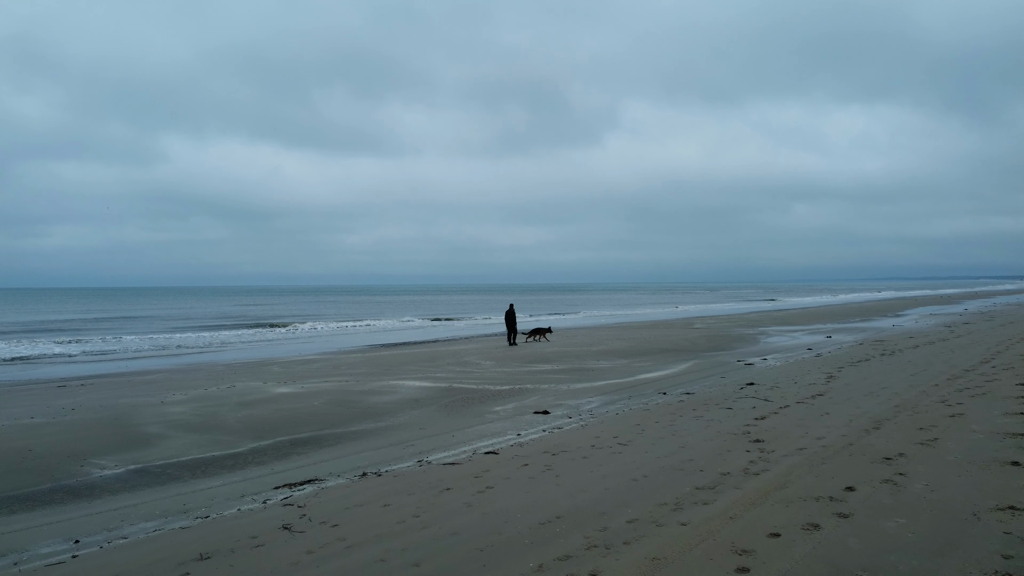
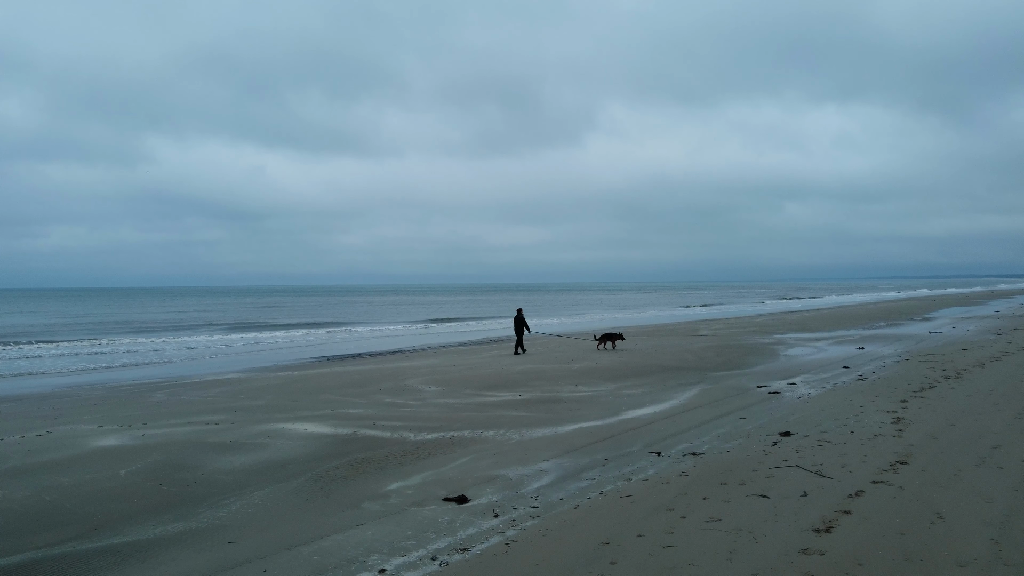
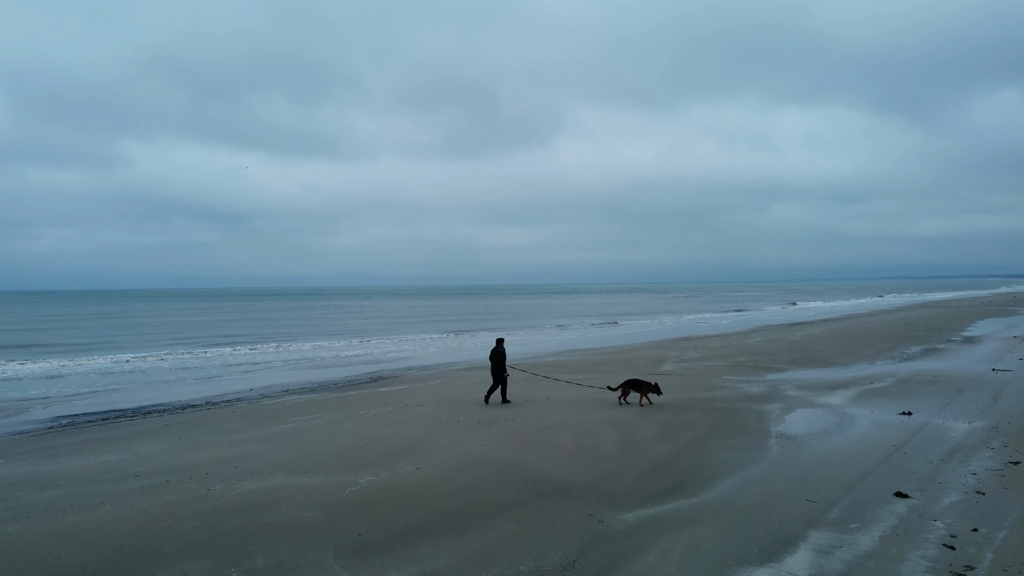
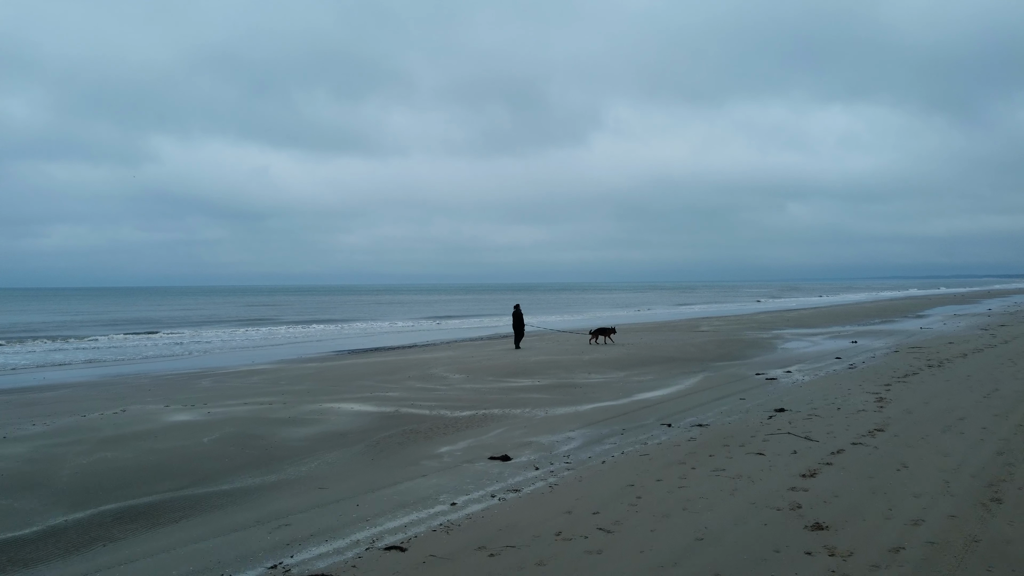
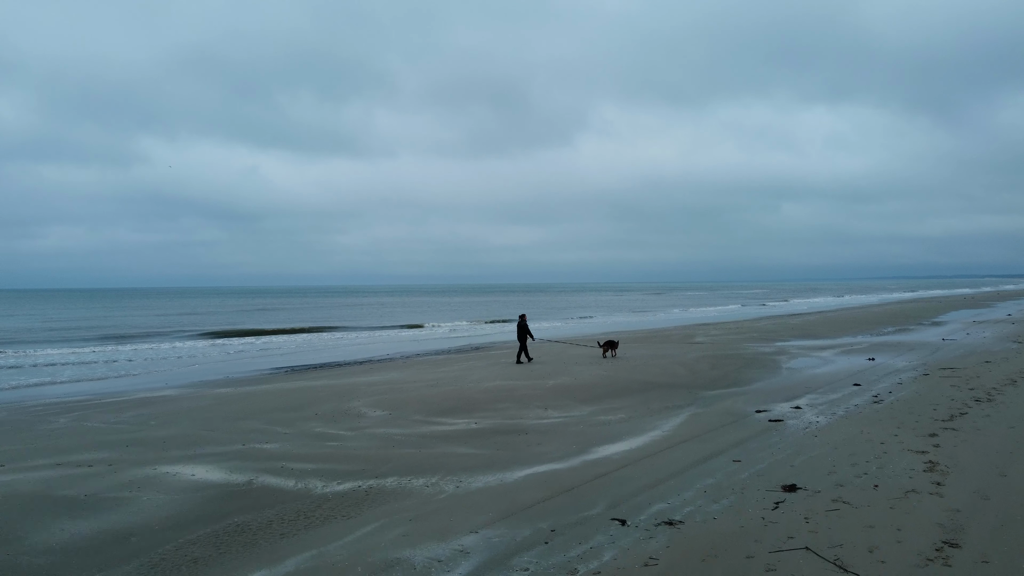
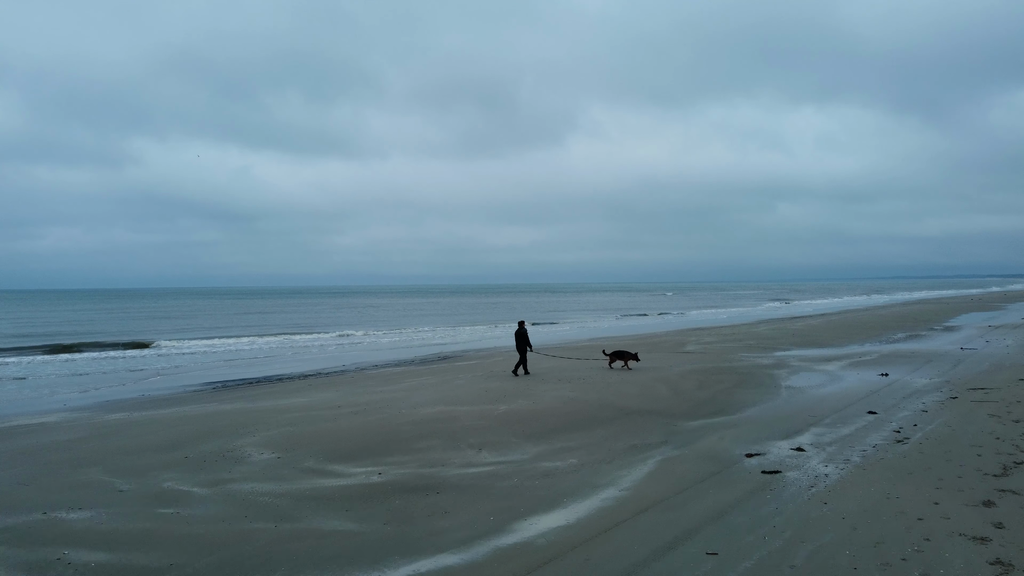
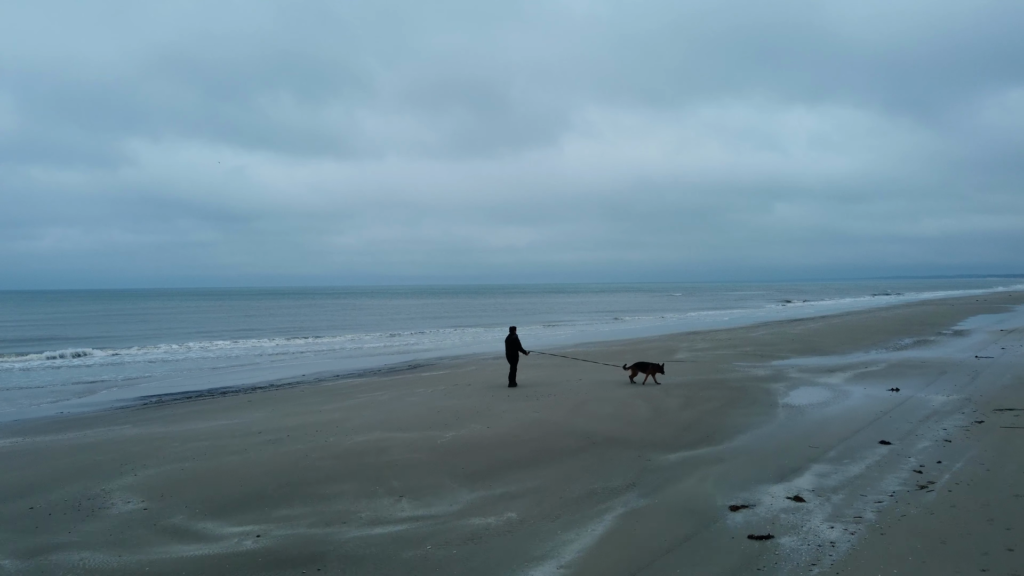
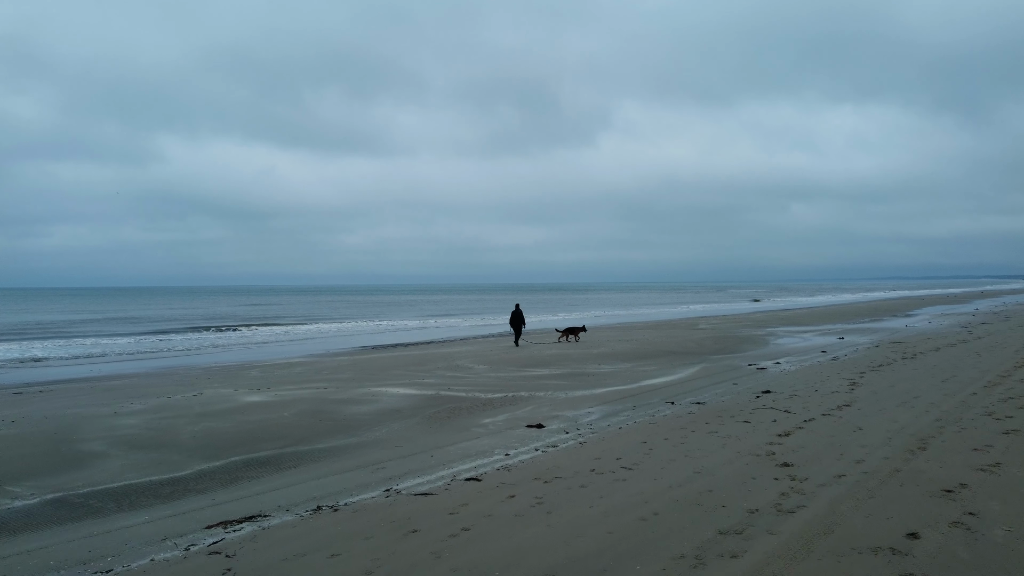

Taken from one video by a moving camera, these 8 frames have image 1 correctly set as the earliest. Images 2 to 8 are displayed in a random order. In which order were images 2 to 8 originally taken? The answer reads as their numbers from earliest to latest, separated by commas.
8, 4, 2, 5, 6, 7, 3
